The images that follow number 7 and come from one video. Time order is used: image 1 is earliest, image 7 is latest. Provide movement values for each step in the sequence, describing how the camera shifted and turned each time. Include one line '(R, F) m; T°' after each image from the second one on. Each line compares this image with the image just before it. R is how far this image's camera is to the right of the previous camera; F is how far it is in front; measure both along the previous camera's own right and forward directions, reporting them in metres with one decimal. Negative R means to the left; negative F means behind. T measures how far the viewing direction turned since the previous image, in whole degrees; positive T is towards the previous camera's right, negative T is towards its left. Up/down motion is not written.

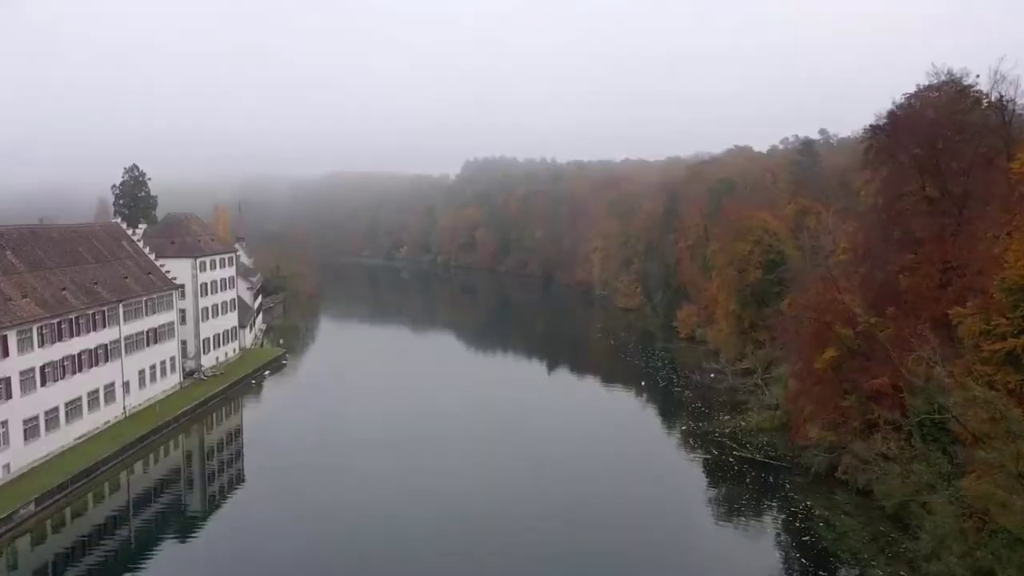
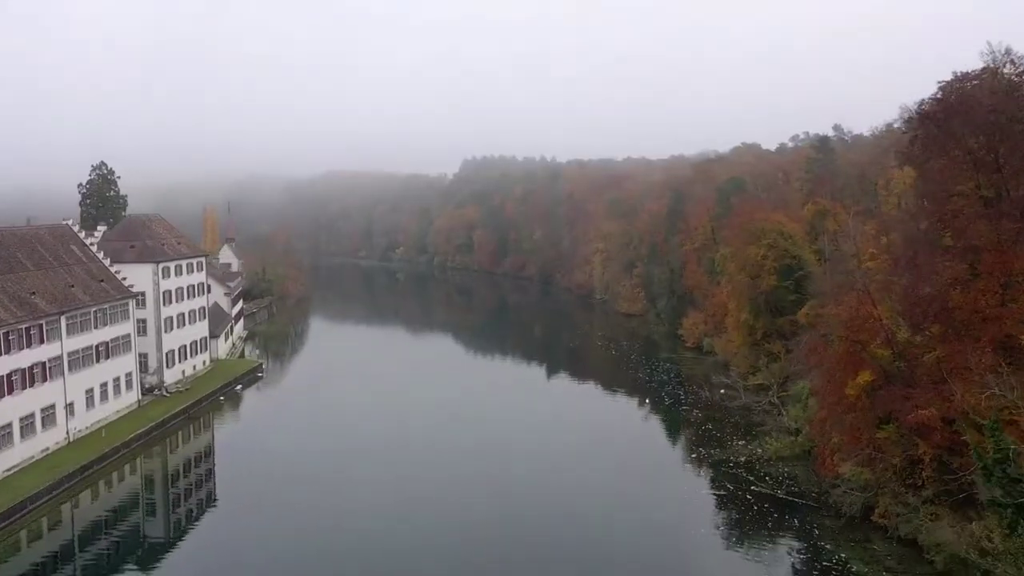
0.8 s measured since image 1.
(+0.5, +3.7) m; 0°
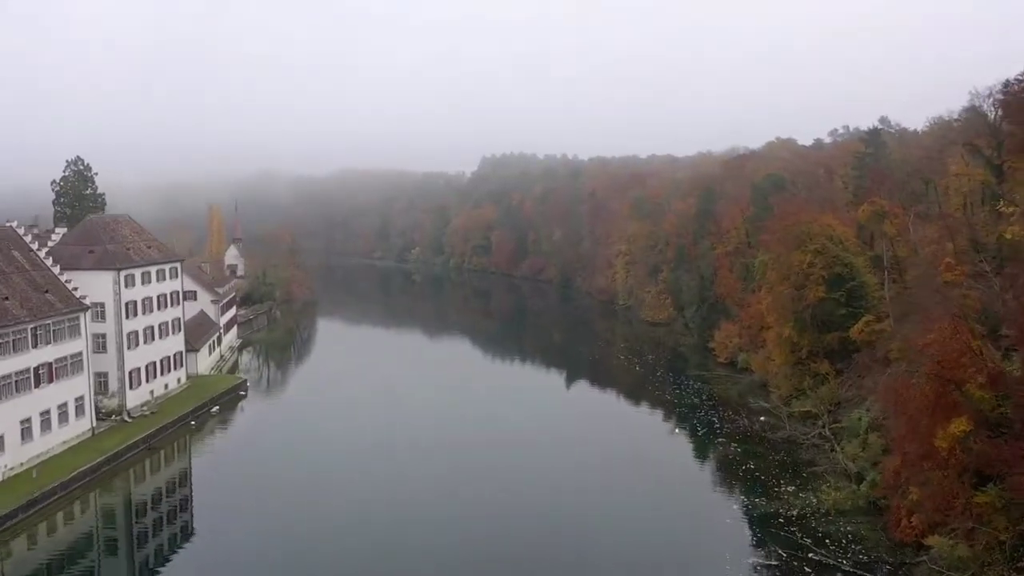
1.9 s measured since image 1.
(+0.6, +5.1) m; -2°
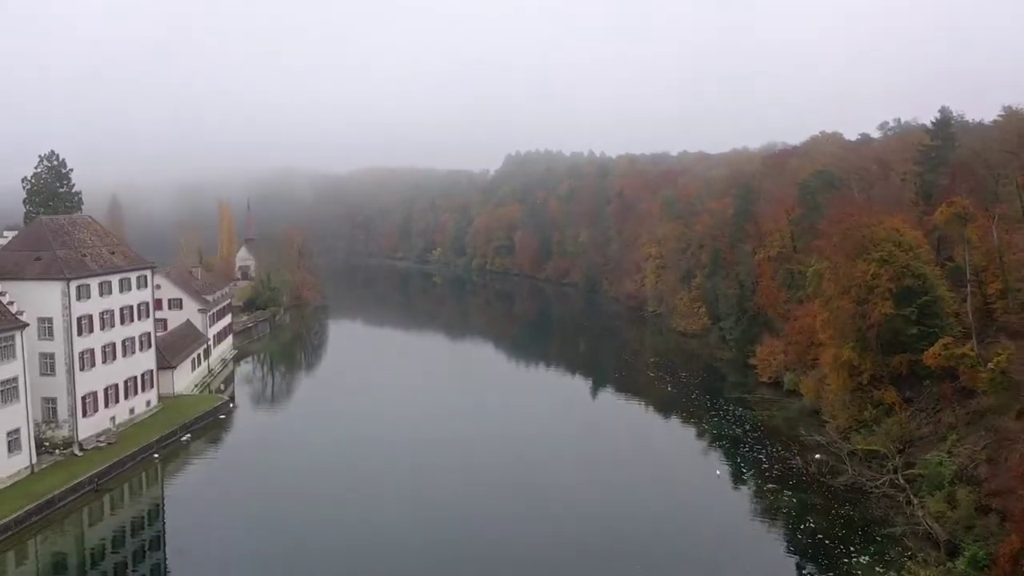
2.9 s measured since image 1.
(+0.6, +5.2) m; -2°
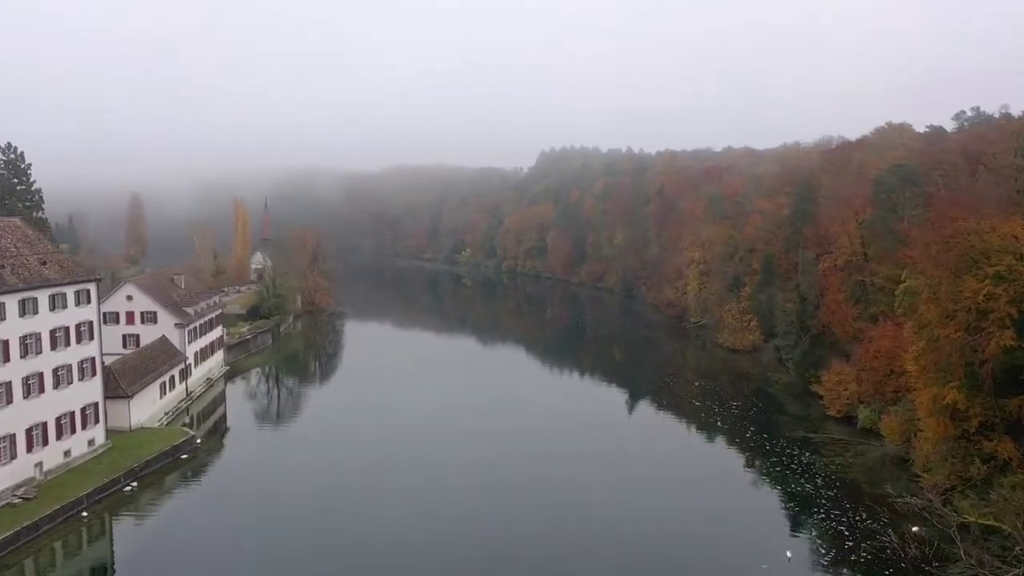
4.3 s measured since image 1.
(+0.8, +6.5) m; -3°
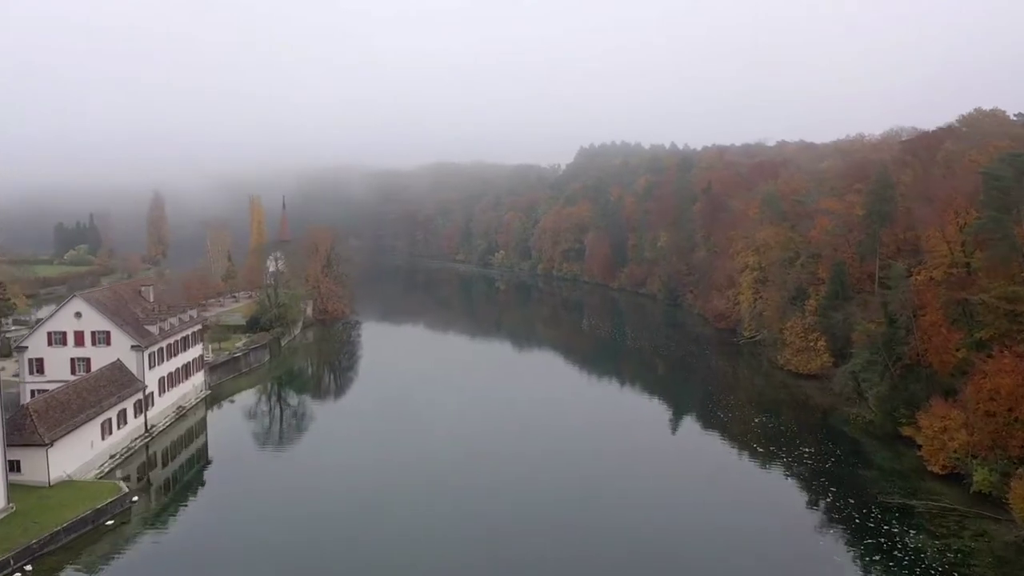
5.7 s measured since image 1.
(+0.9, +7.2) m; -3°
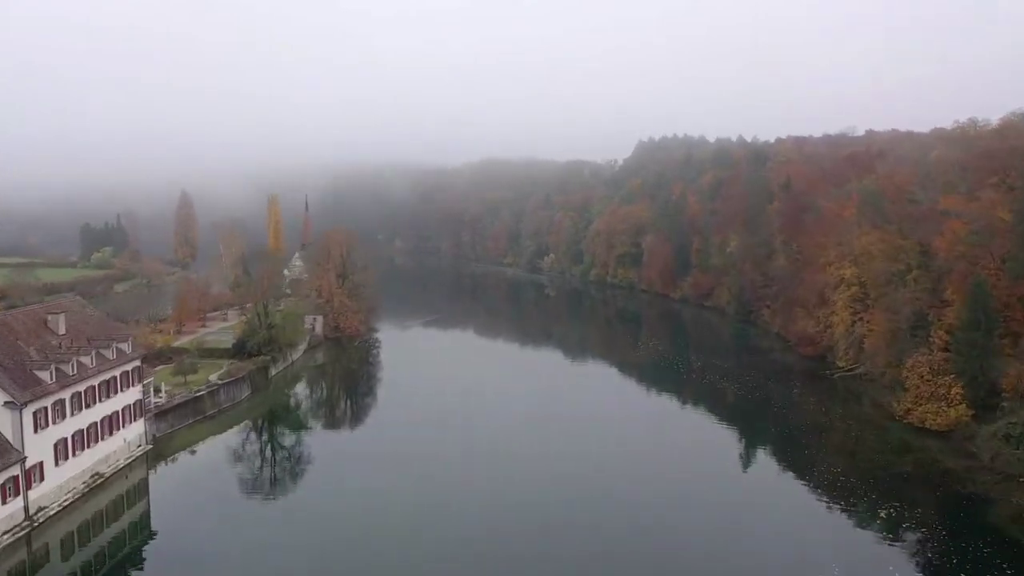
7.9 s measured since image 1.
(+1.2, +10.5) m; -4°
